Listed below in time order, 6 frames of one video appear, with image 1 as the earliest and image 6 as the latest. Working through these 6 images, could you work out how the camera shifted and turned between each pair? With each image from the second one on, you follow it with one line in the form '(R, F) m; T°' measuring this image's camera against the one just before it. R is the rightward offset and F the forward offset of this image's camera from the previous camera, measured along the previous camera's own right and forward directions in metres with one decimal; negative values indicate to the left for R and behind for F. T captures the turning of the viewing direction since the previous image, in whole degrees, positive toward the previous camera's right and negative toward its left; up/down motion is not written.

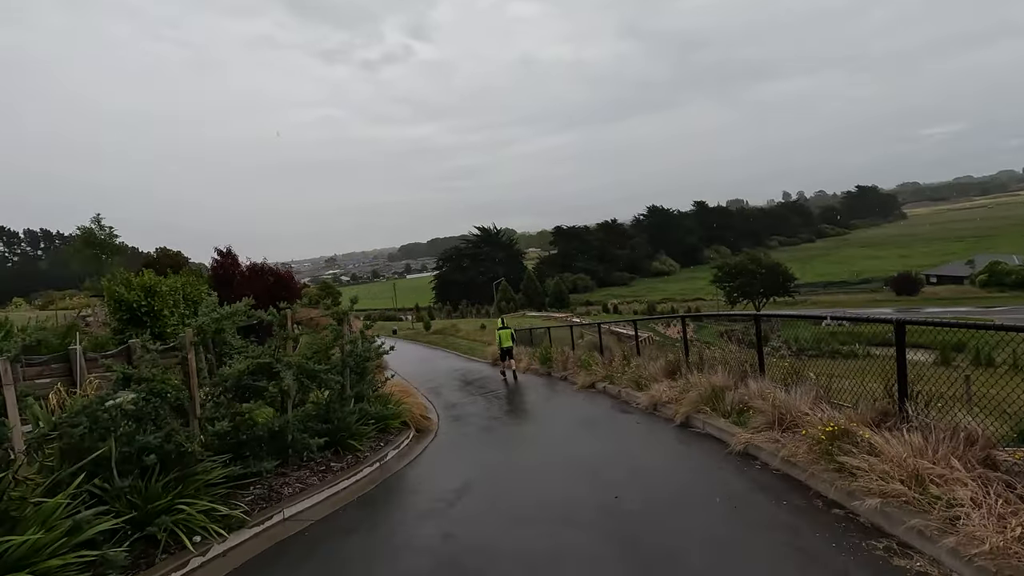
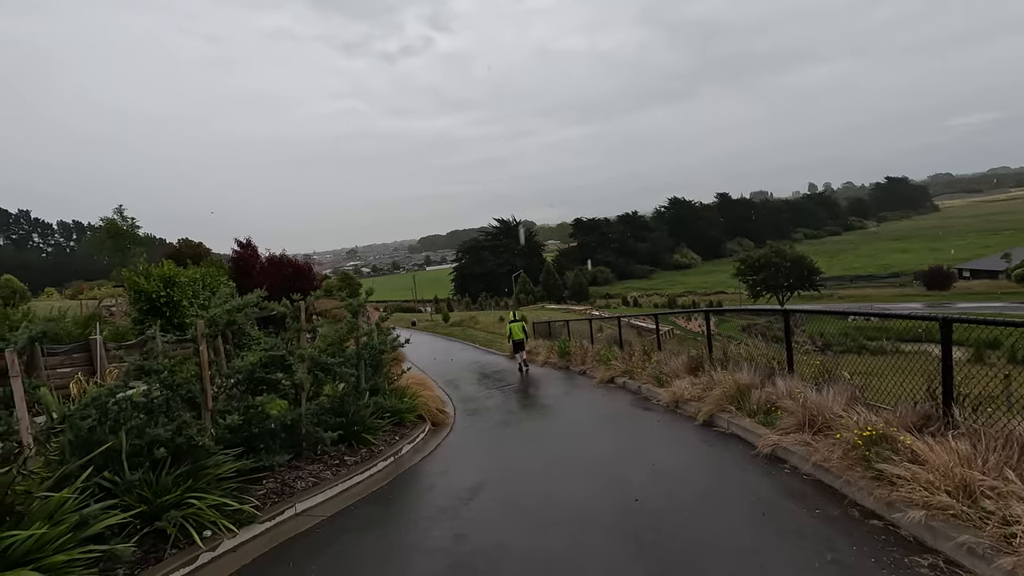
(0.0, +0.2) m; -2°
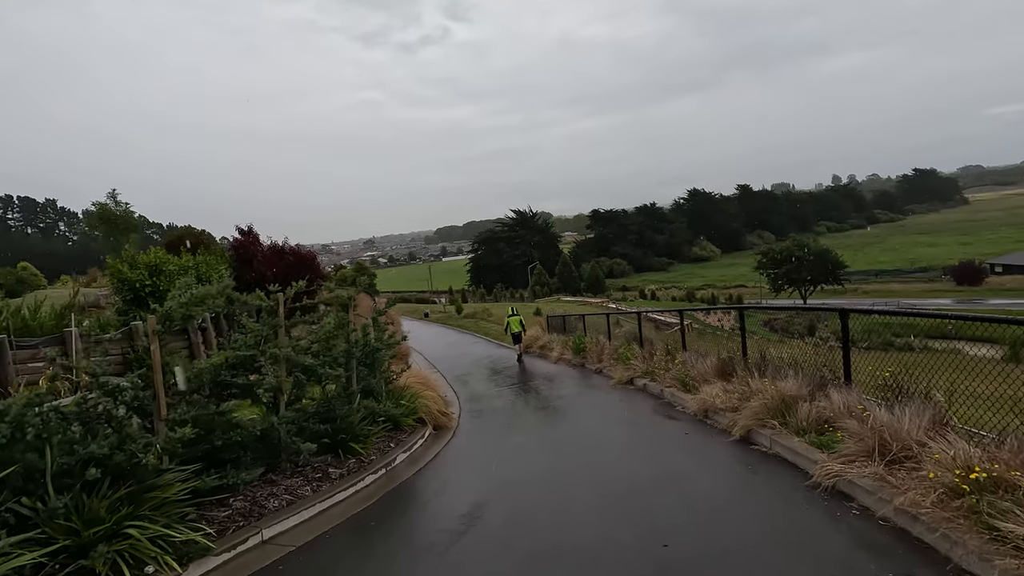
(+0.1, +0.9) m; -2°
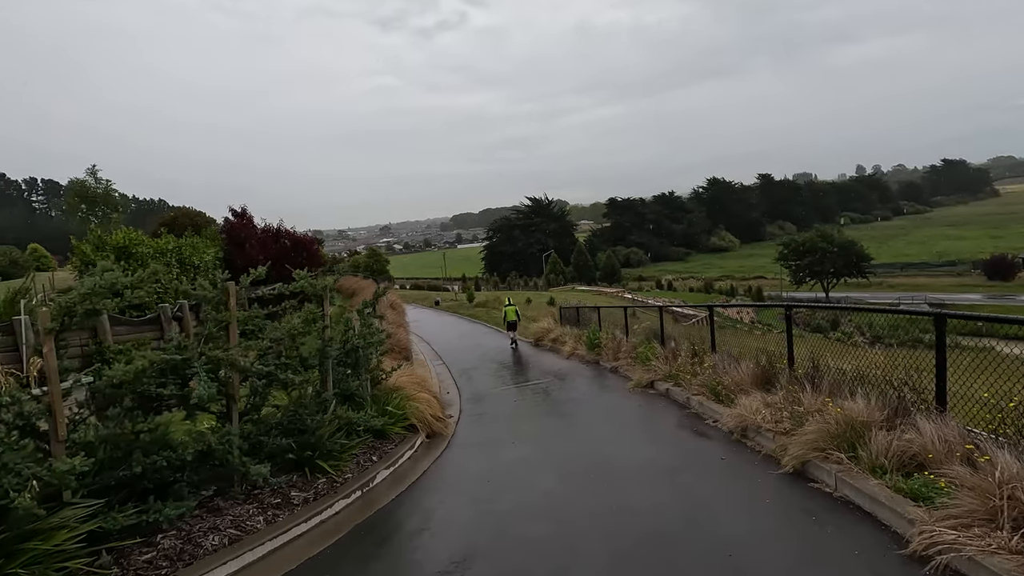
(+0.1, +1.1) m; -2°
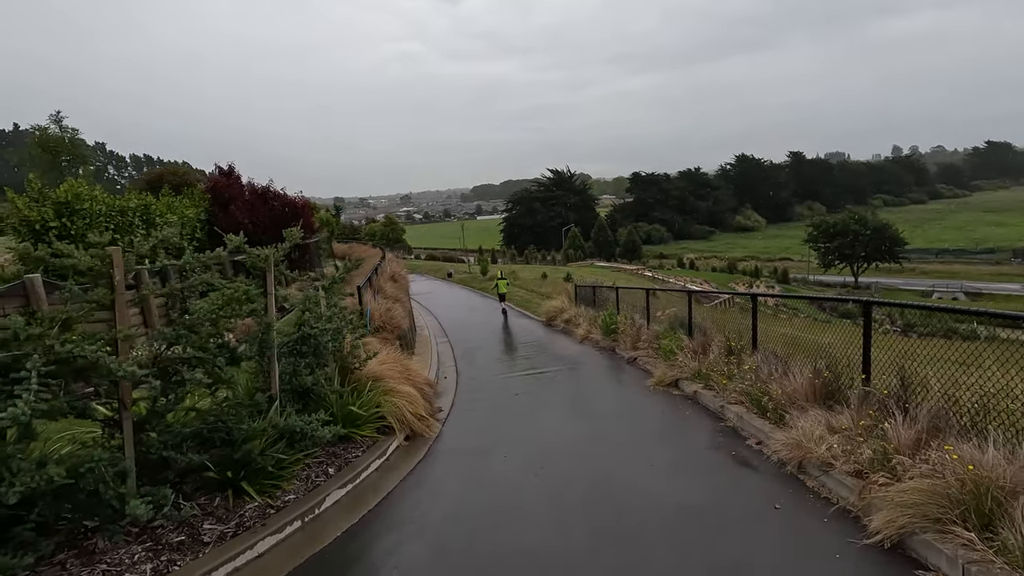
(+0.2, +1.4) m; -2°
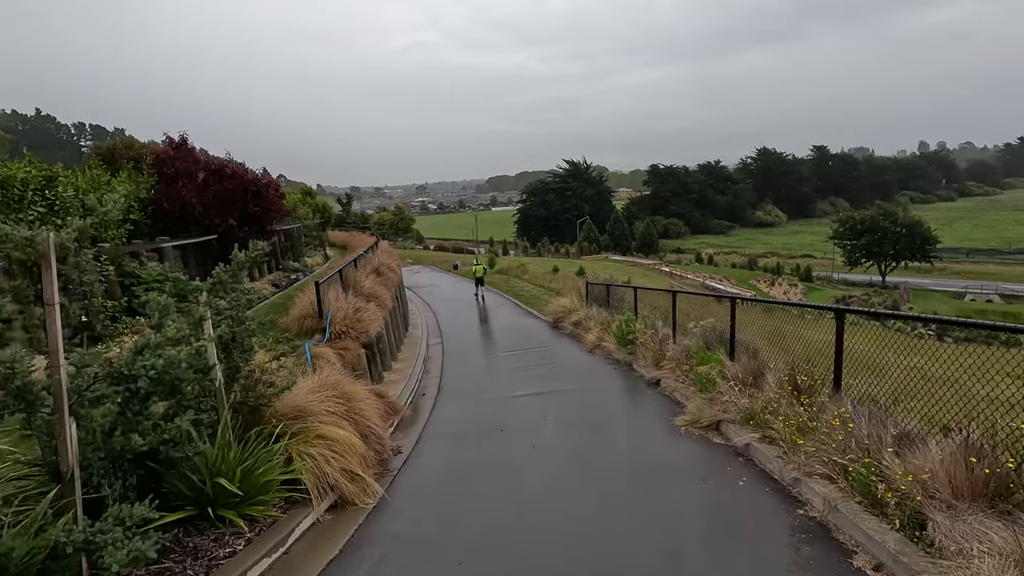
(+0.3, +2.0) m; -1°
